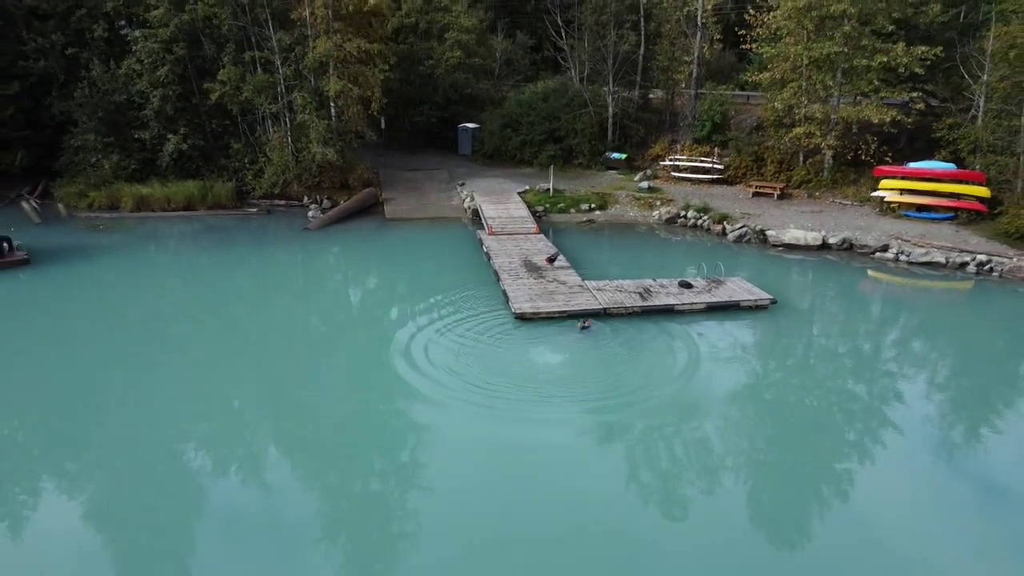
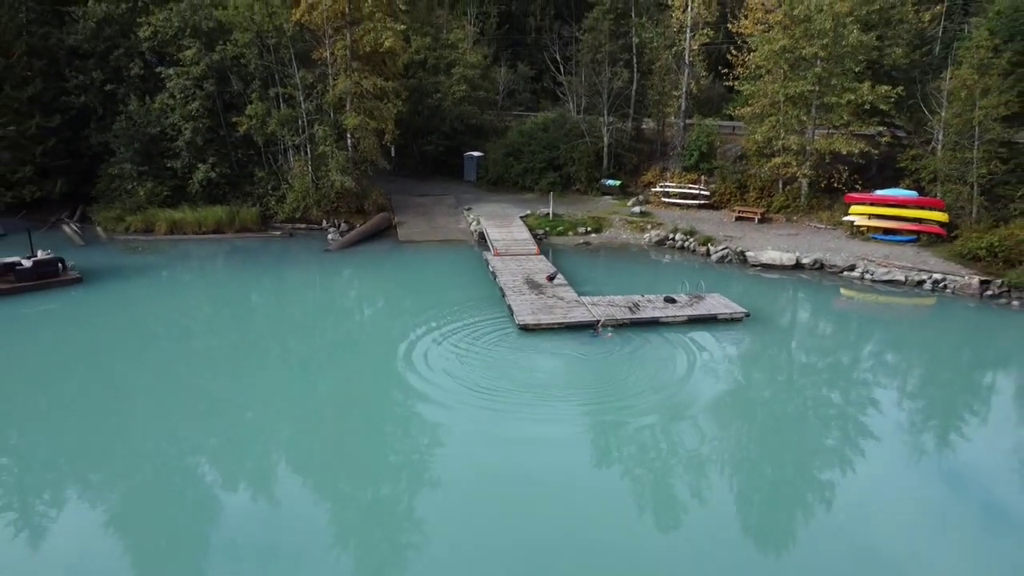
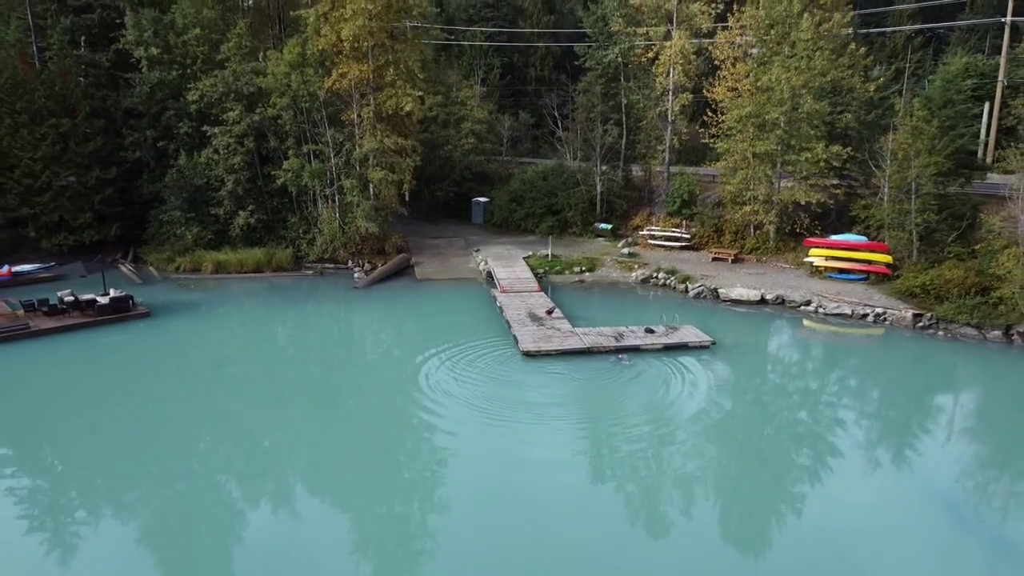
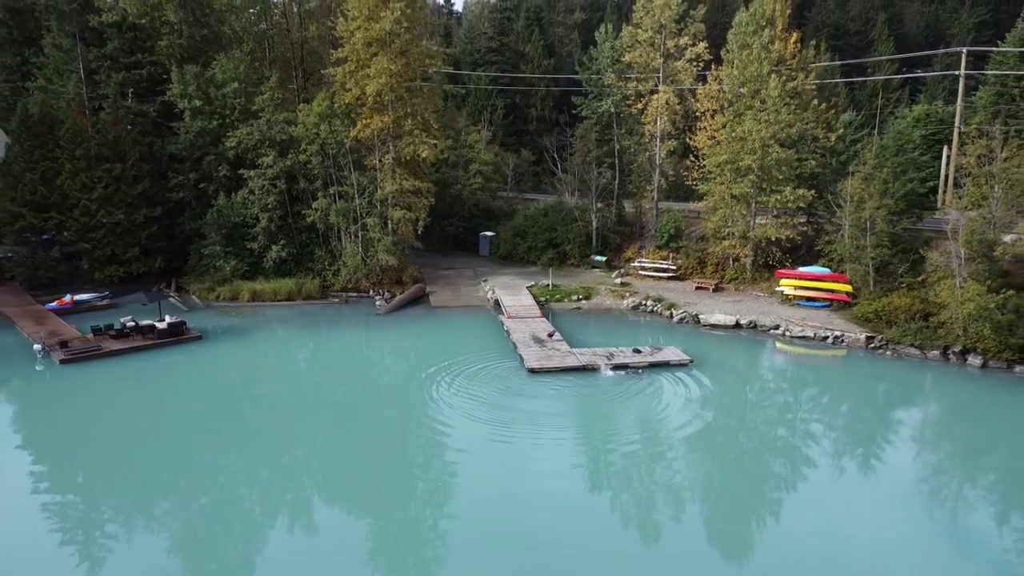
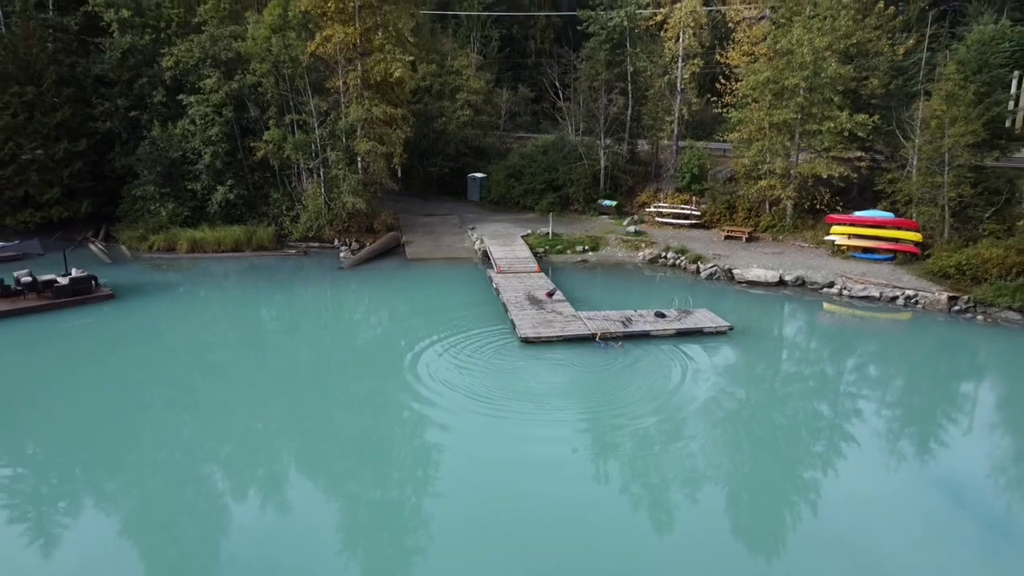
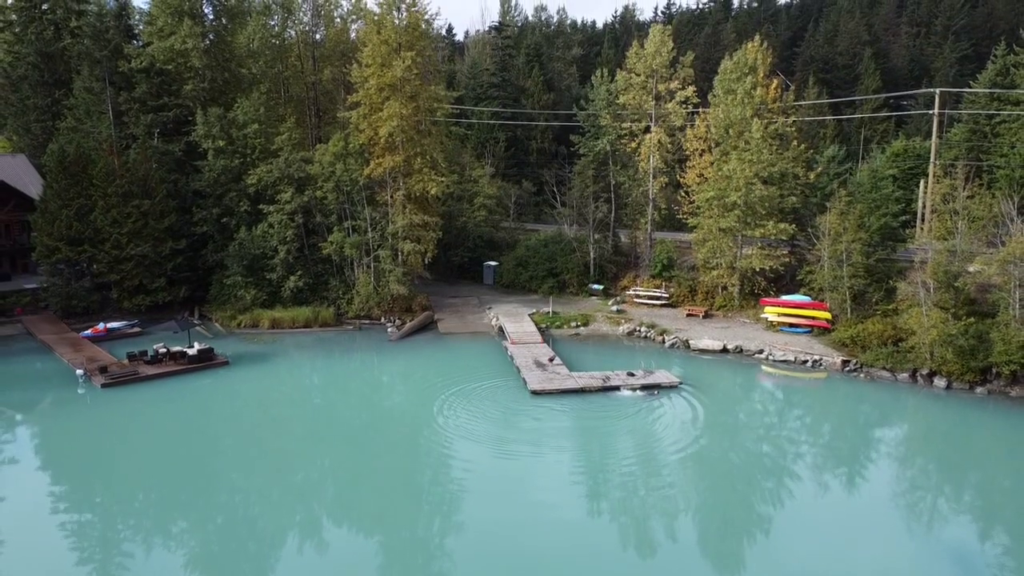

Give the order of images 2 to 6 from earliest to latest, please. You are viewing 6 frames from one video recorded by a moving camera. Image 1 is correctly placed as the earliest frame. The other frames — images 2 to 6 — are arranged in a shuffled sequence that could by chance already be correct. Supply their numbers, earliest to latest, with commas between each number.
2, 5, 3, 4, 6
